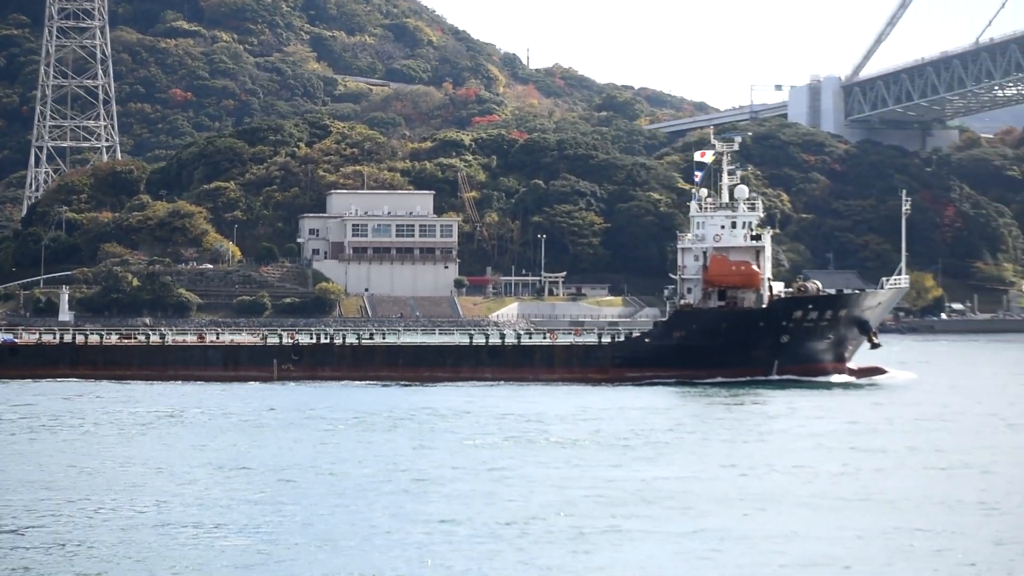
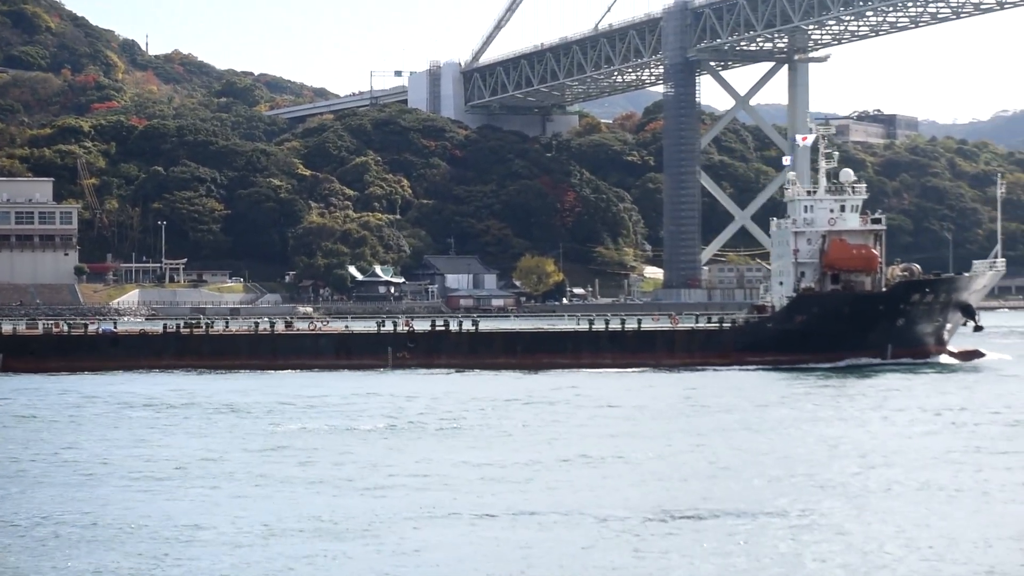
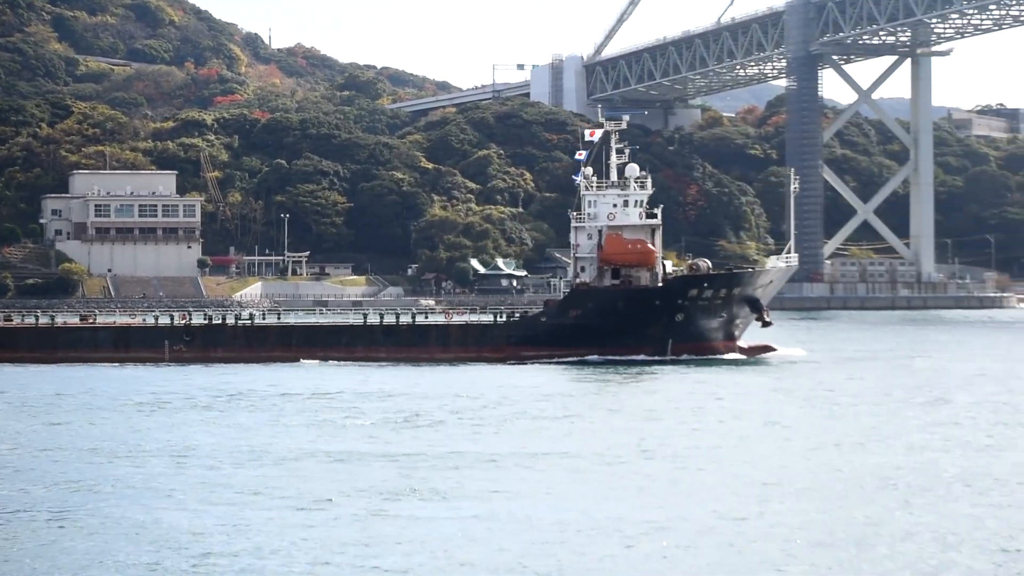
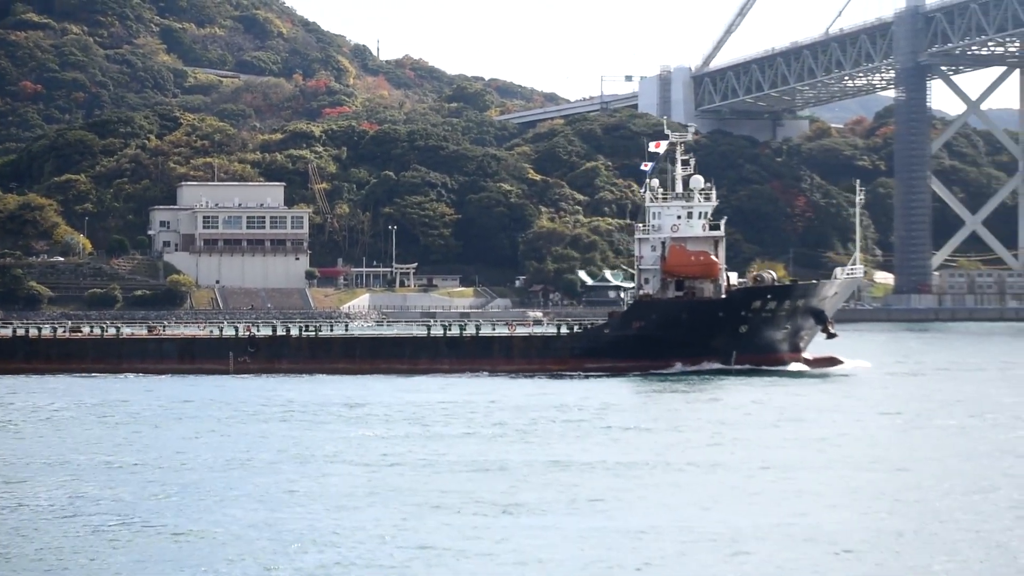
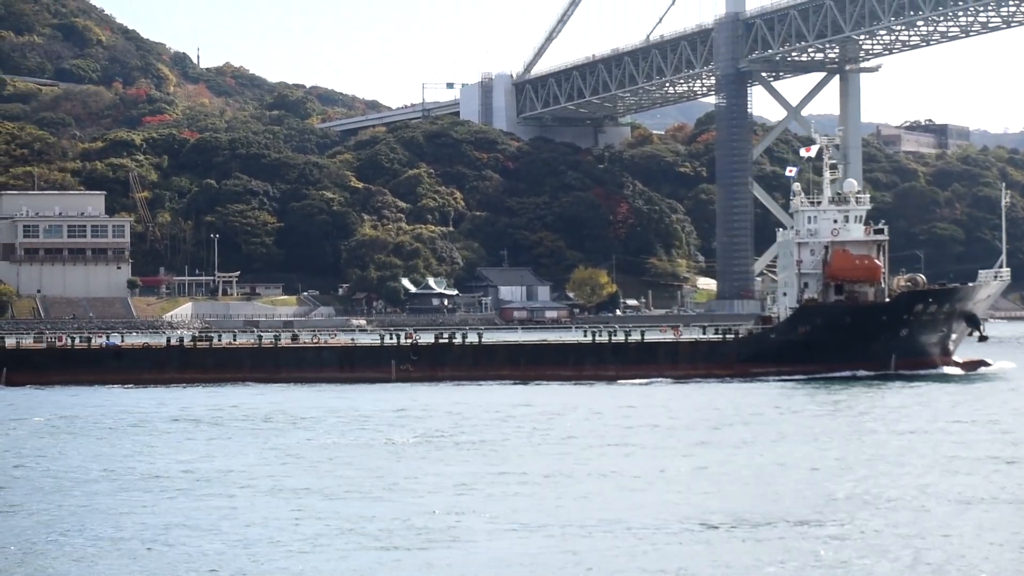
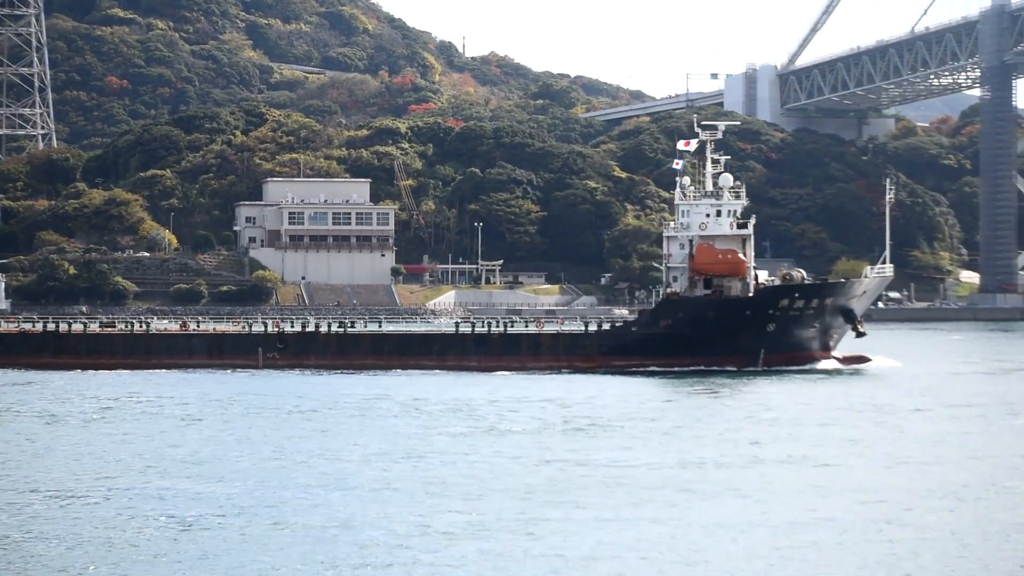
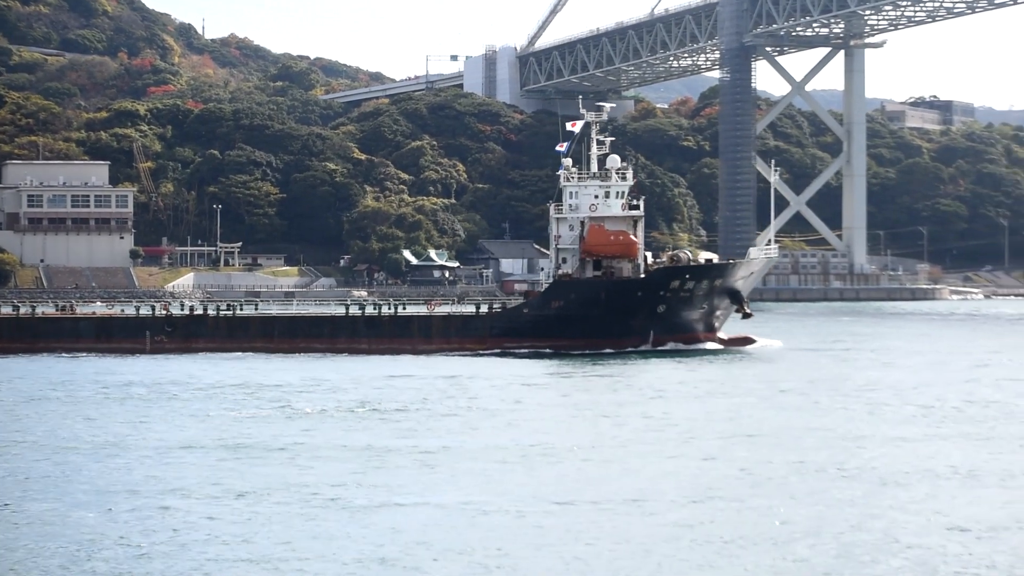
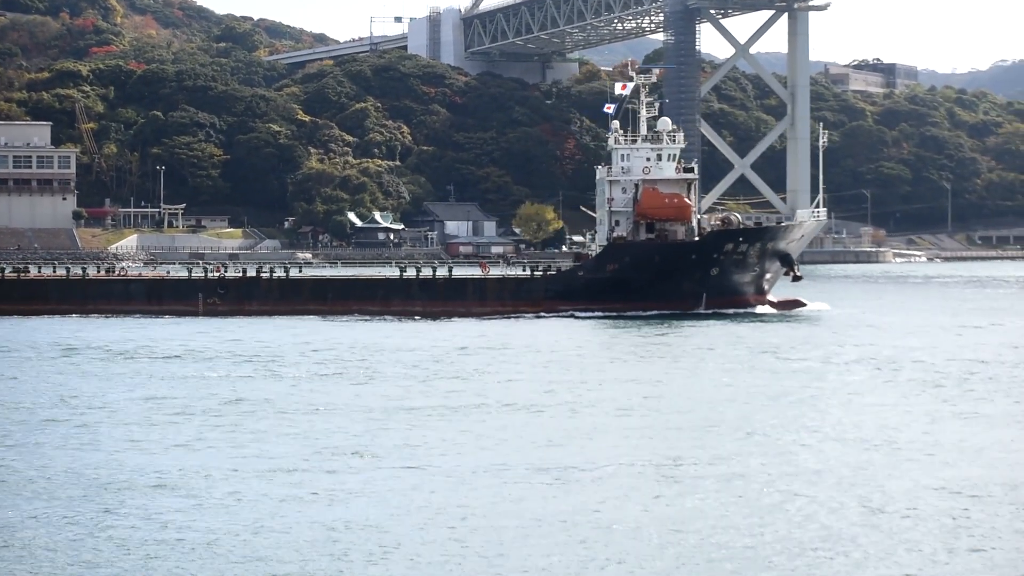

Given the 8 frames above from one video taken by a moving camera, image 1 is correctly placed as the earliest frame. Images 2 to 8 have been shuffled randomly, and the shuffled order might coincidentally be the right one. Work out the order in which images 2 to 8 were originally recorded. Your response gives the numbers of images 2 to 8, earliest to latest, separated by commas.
6, 4, 3, 7, 8, 5, 2
